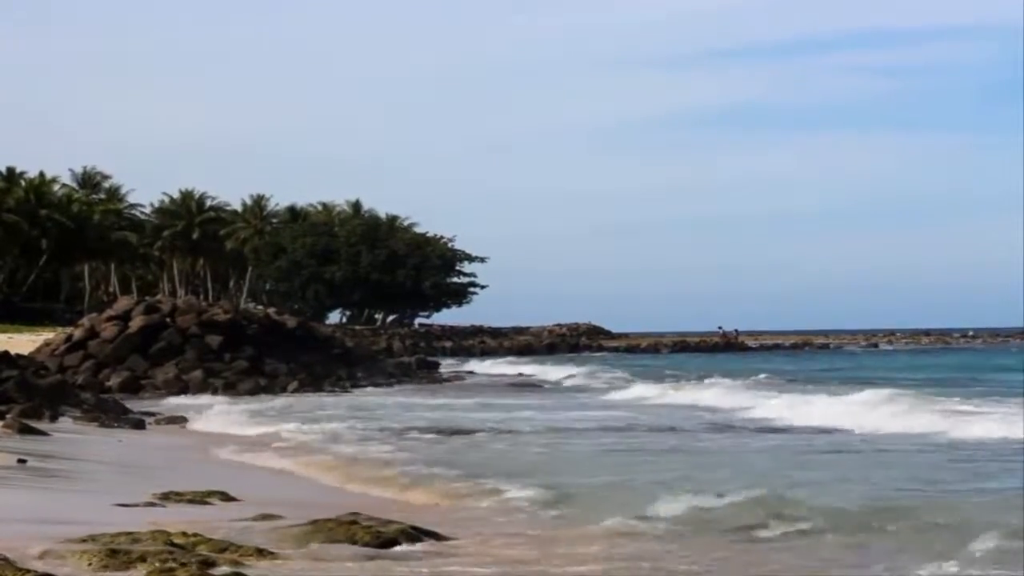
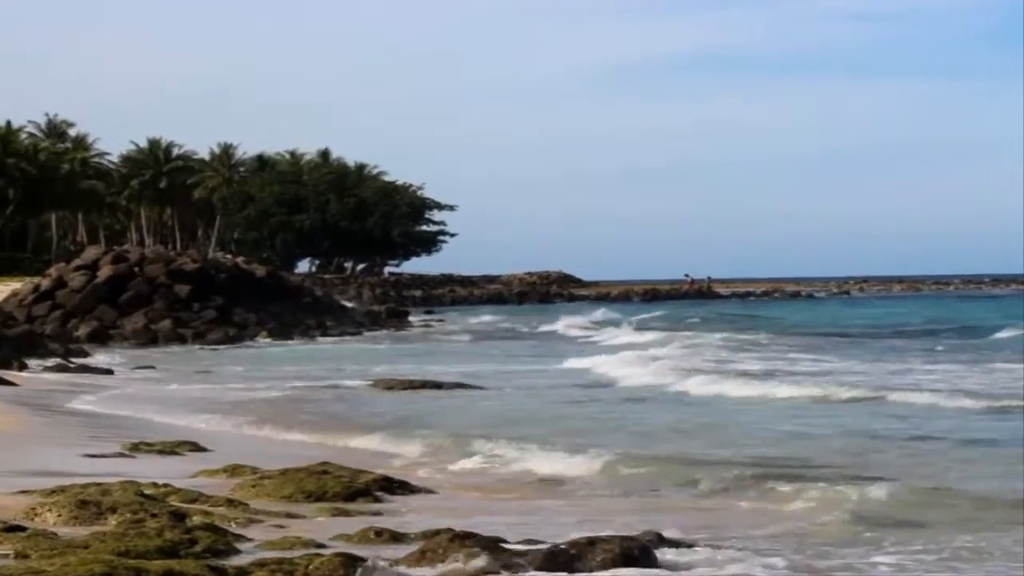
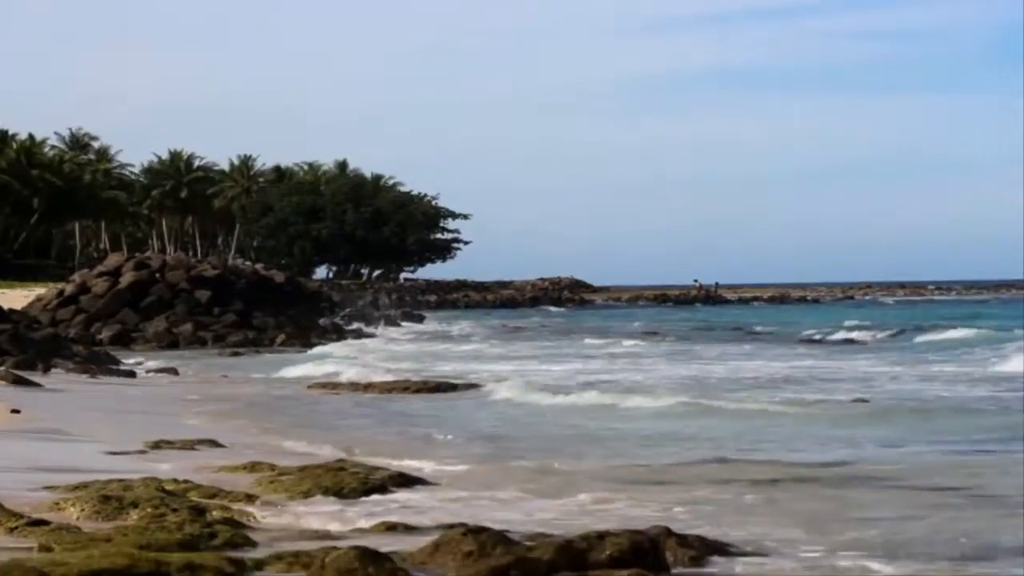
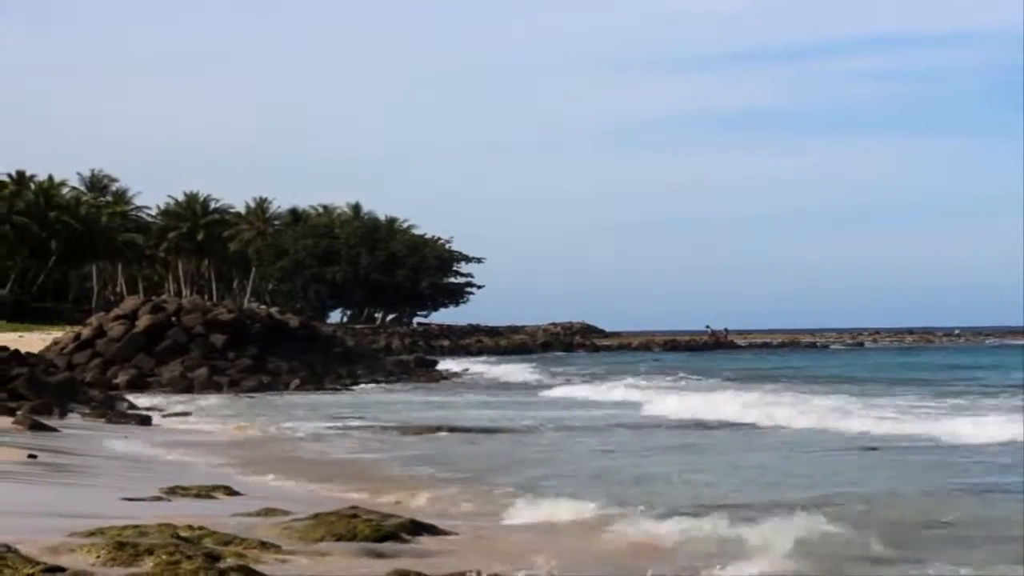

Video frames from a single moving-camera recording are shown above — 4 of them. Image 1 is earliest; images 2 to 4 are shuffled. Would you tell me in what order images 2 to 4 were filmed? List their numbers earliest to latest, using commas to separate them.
4, 3, 2
